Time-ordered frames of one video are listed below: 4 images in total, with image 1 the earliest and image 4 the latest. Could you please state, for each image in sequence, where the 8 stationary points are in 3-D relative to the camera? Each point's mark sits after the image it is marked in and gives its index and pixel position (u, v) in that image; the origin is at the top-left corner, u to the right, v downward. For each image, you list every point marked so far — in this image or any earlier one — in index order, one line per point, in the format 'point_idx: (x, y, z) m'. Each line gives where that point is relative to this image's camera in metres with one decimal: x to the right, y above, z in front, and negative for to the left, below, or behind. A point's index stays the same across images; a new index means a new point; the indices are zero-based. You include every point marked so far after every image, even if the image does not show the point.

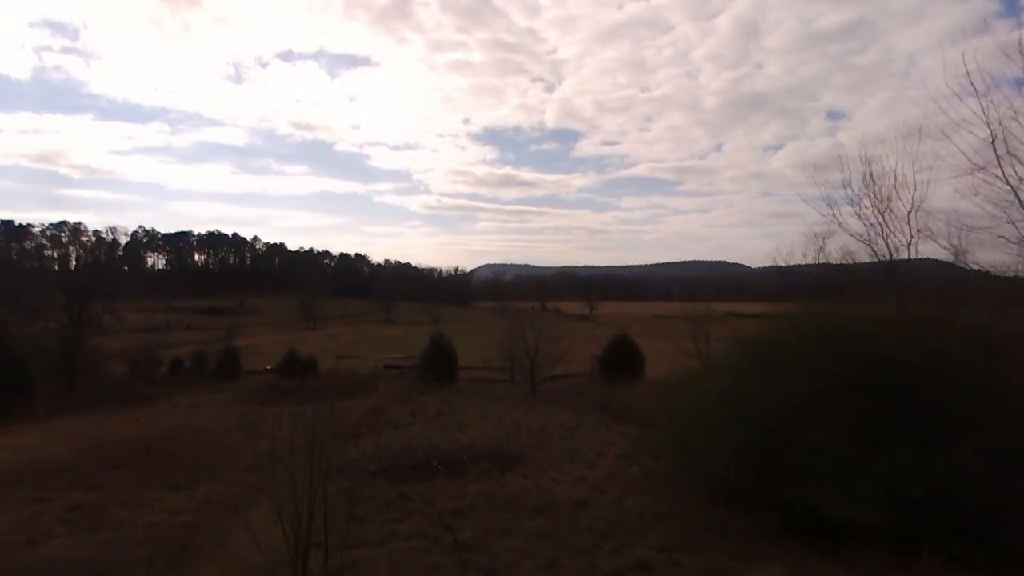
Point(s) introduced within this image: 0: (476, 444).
0: (-0.7, -3.2, +13.1) m
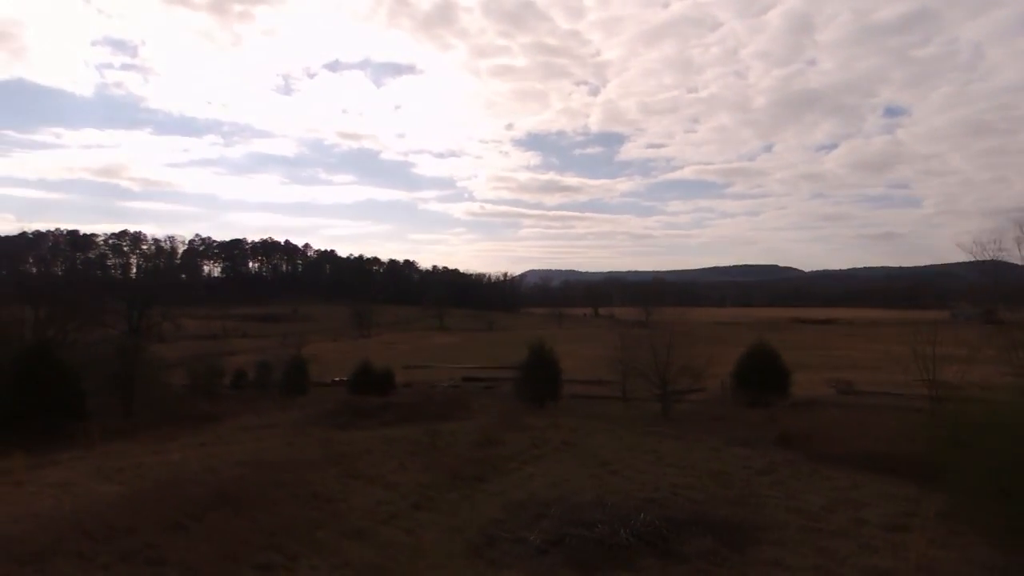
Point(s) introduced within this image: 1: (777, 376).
0: (+2.2, -3.2, +9.6) m
1: (+7.9, -2.6, +18.9) m
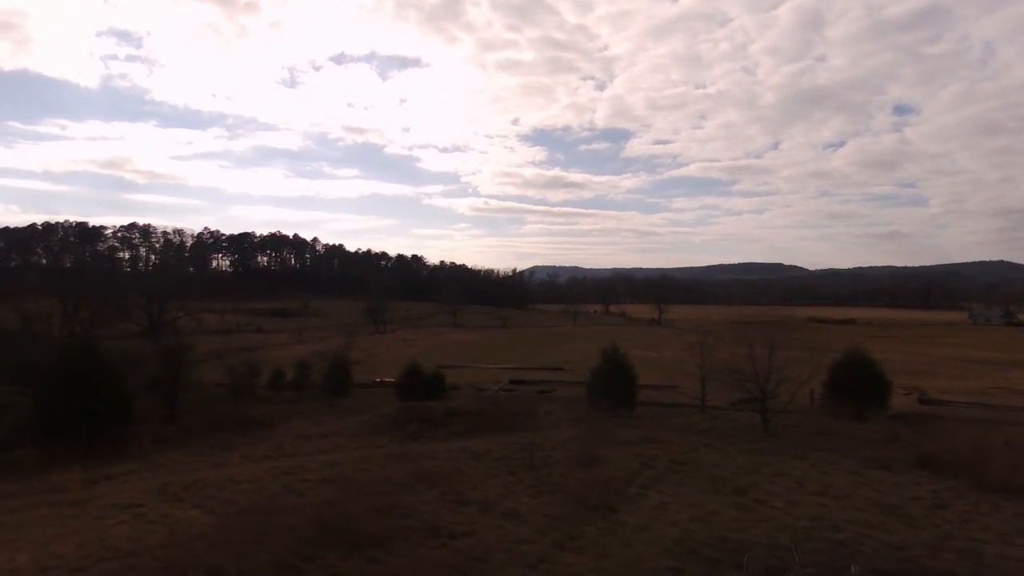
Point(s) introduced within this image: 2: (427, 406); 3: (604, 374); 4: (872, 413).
0: (+4.3, -3.3, +8.2) m
1: (+10.1, -2.7, +17.5) m
2: (-2.6, -3.7, +19.8) m
3: (+2.7, -2.6, +19.0) m
4: (+9.8, -3.4, +17.4) m
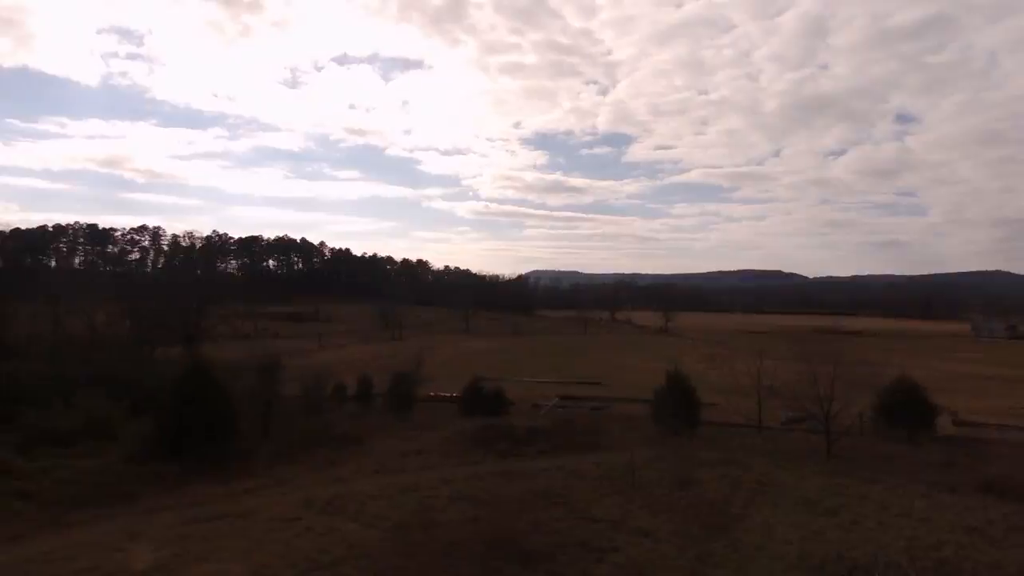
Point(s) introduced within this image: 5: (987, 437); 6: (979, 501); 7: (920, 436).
0: (+6.7, -4.2, +9.7) m
1: (+12.4, -3.7, +19.0) m
2: (-0.3, -4.6, +21.3) m
3: (+5.1, -3.5, +20.5) m
4: (+12.2, -4.4, +18.9) m
5: (+14.8, -4.7, +19.8) m
6: (+9.4, -4.3, +12.9) m
7: (+12.1, -4.4, +19.0) m
